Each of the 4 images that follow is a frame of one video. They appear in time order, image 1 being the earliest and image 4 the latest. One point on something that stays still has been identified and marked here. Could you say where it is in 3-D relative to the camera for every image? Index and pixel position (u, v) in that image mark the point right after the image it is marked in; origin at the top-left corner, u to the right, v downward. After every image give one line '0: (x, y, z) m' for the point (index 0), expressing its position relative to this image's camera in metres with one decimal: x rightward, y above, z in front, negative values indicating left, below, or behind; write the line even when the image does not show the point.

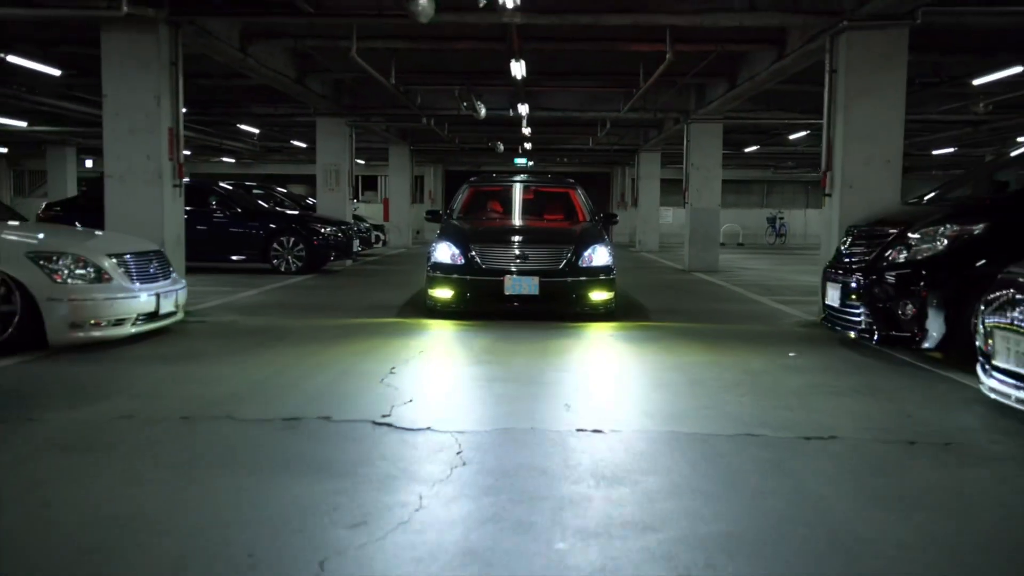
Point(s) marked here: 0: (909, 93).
0: (+6.7, +3.3, +14.6) m
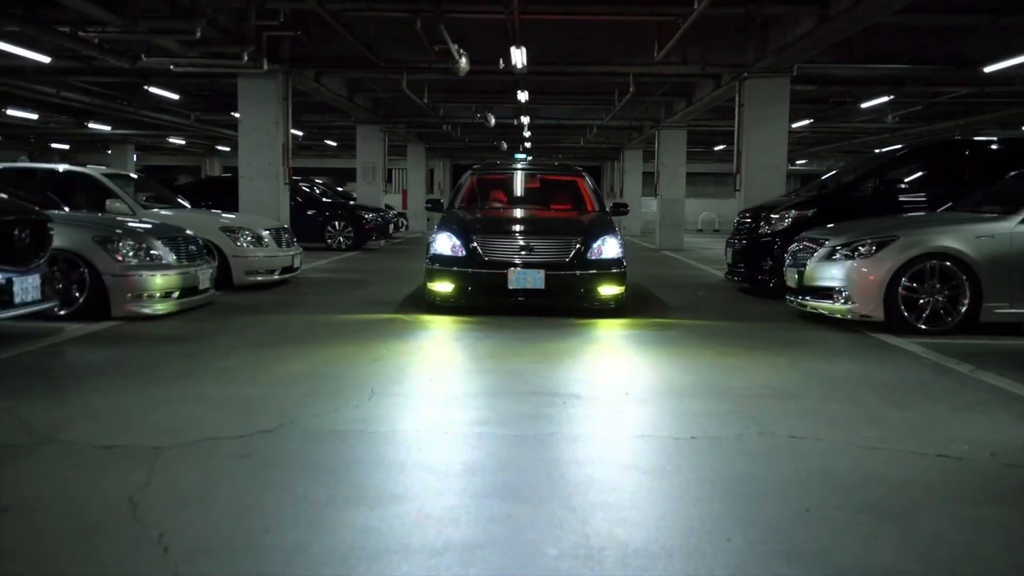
0: (+6.8, +3.9, +18.7) m
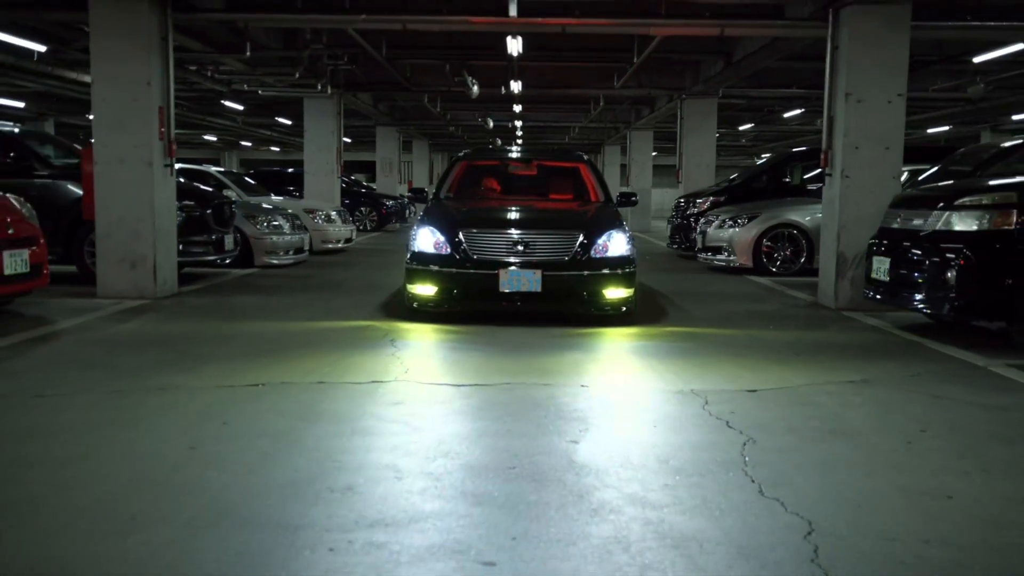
0: (+6.7, +4.6, +23.2) m
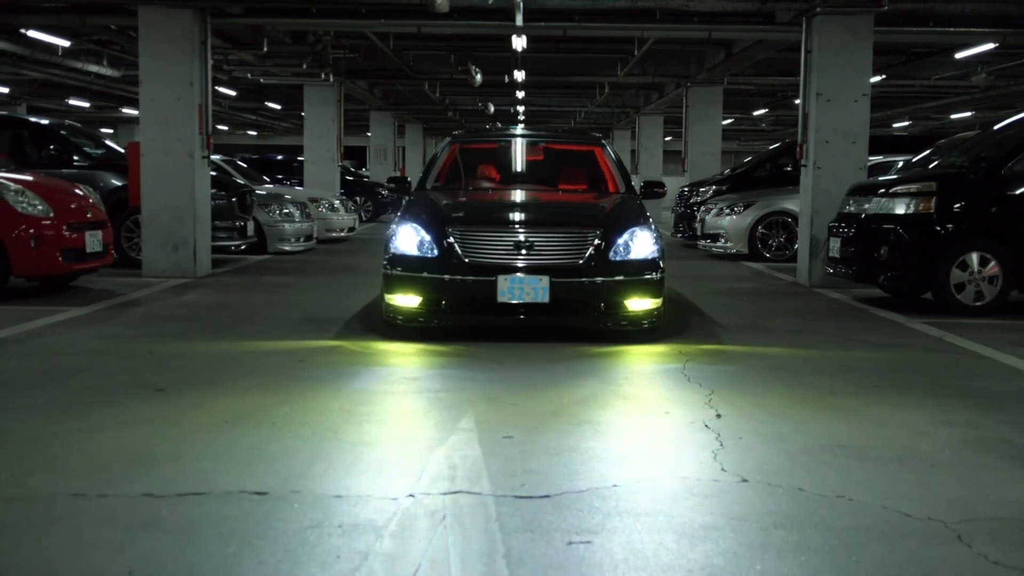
0: (+6.8, +5.0, +24.2) m
